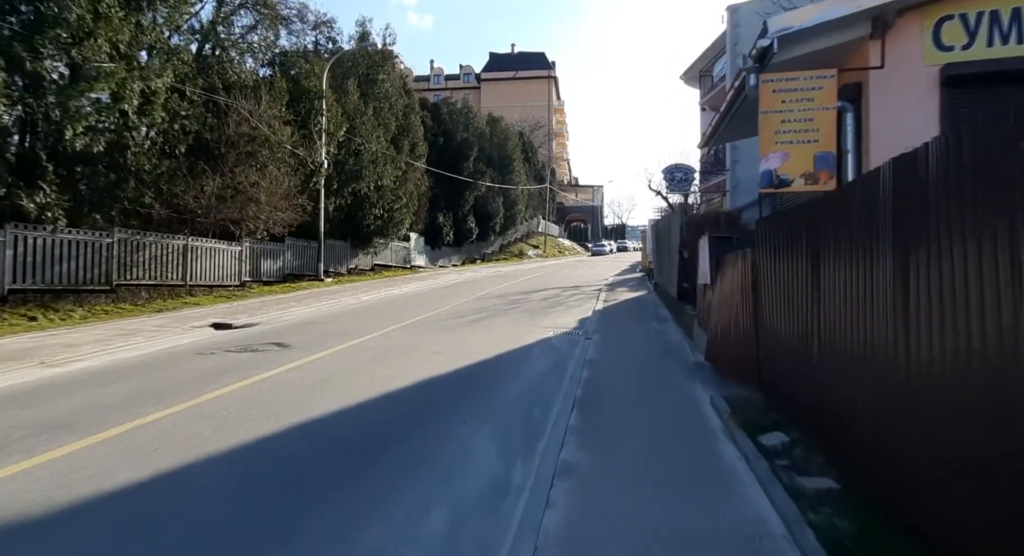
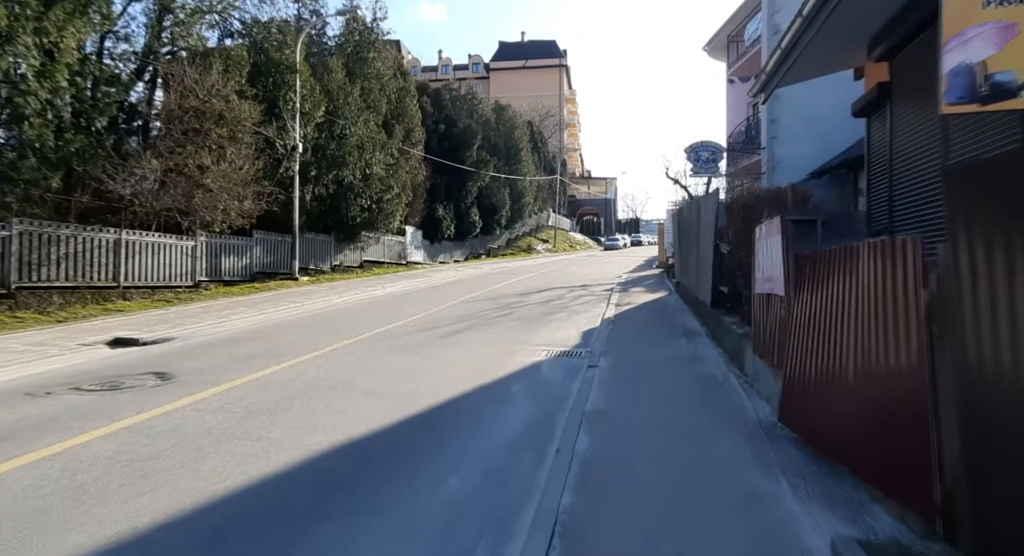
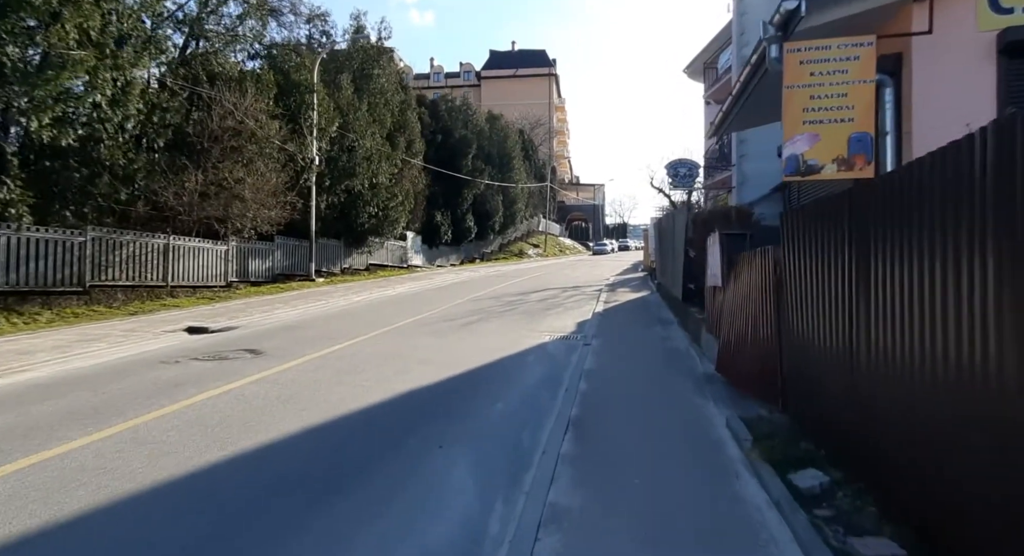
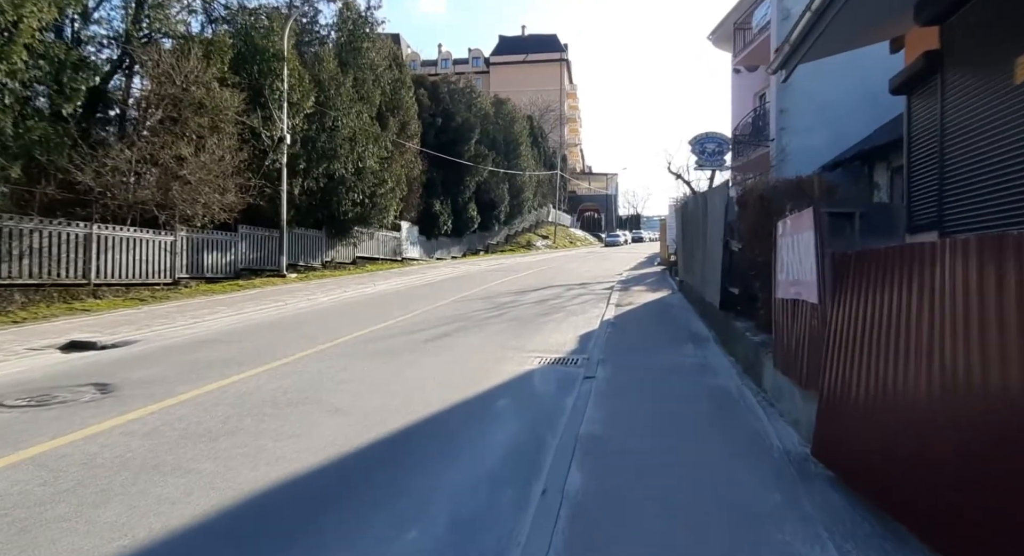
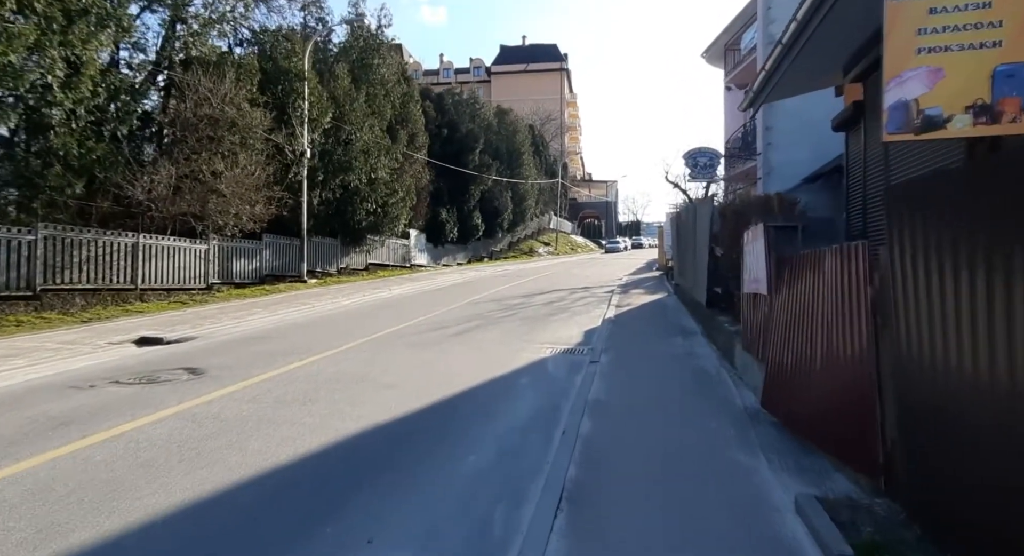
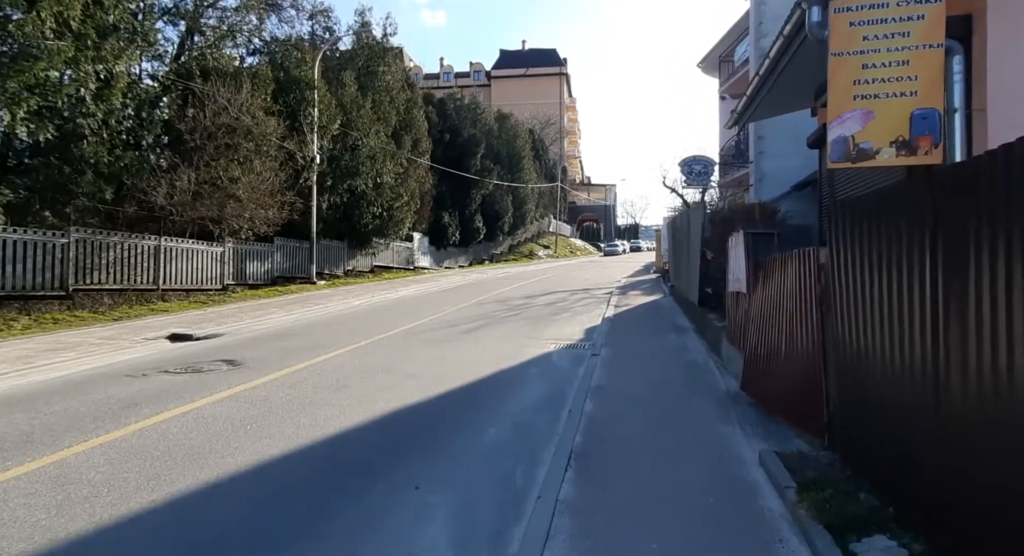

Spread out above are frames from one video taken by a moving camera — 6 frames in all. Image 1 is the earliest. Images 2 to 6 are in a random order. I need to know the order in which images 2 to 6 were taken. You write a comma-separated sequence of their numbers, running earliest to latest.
3, 6, 5, 2, 4
